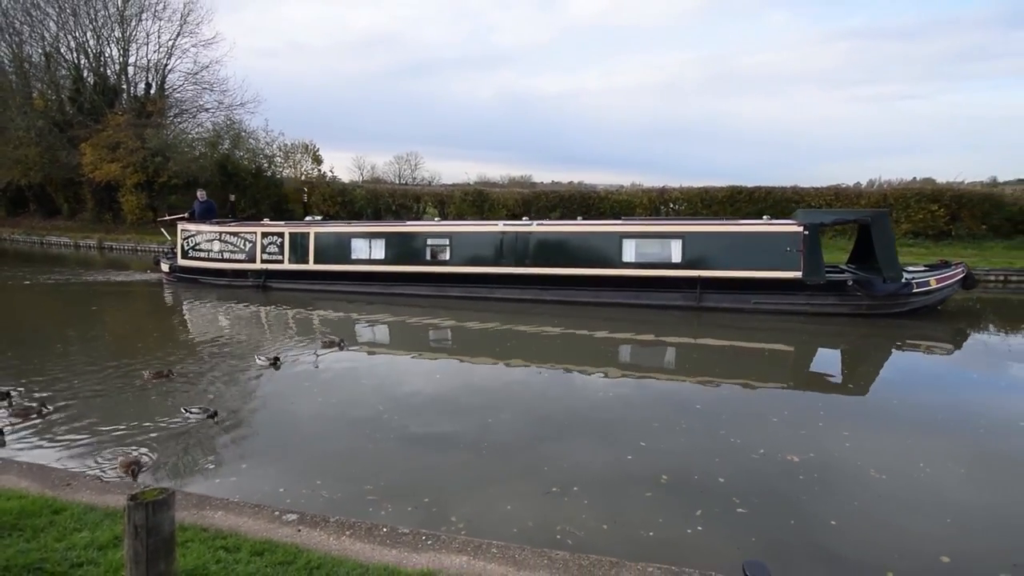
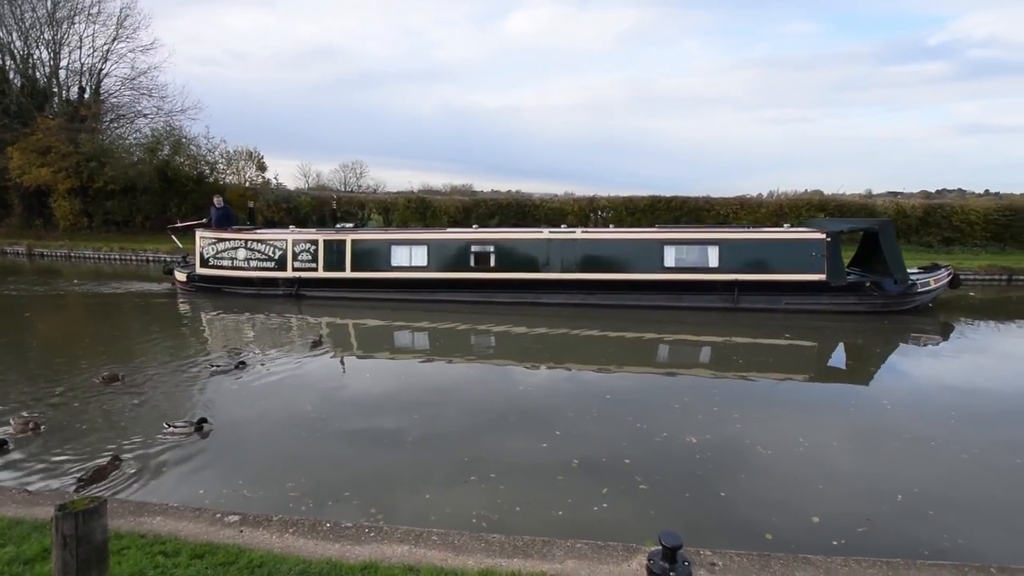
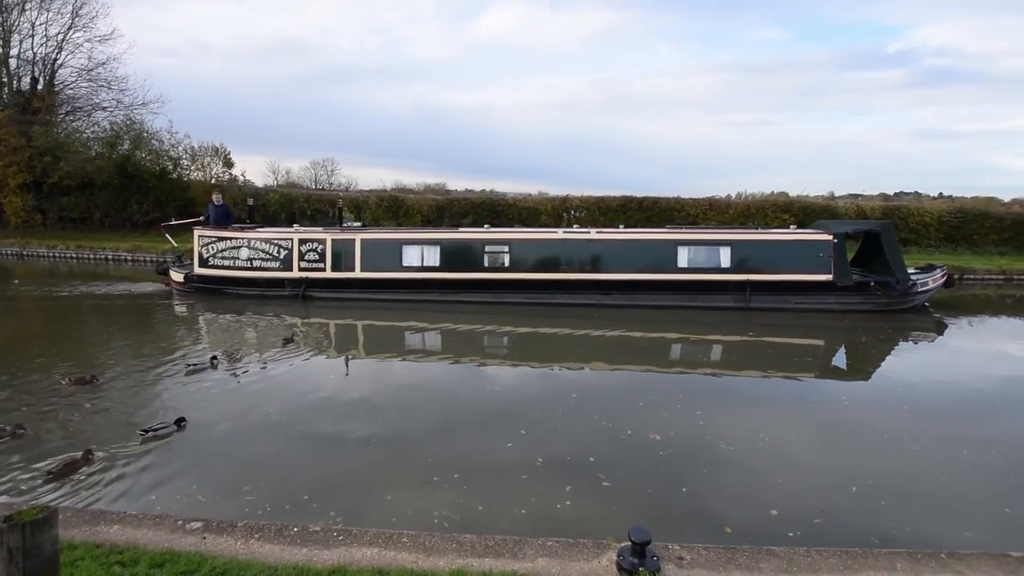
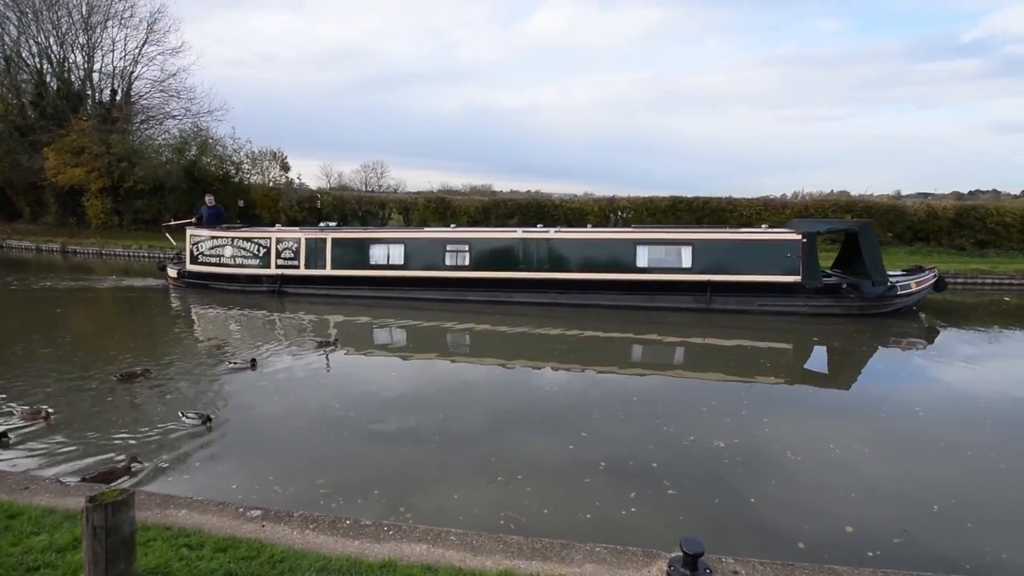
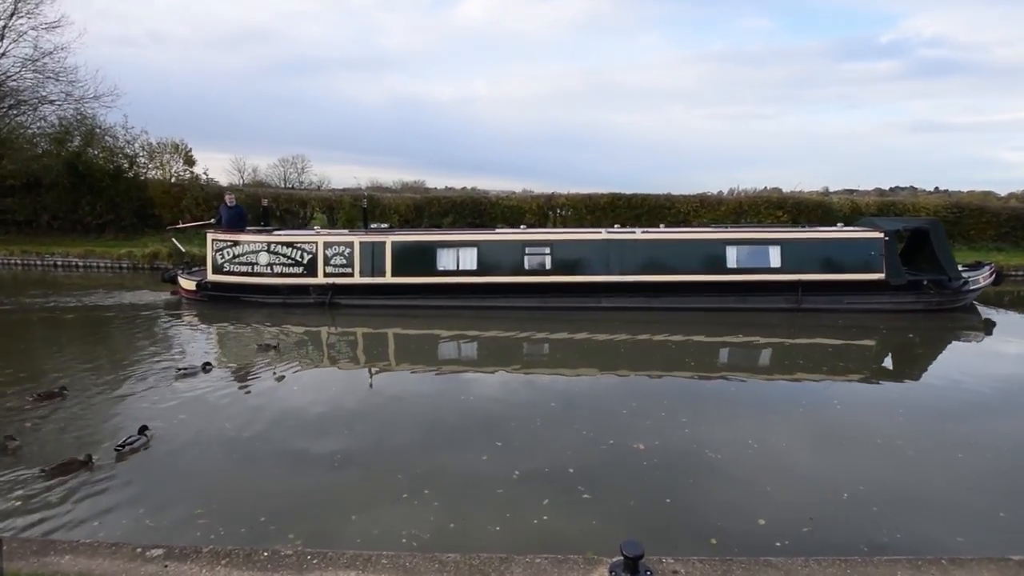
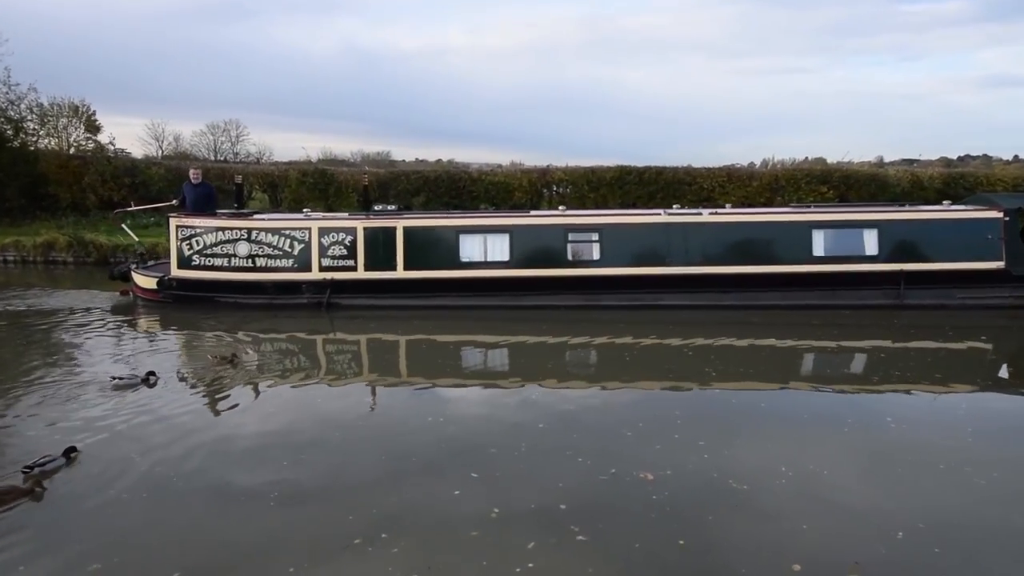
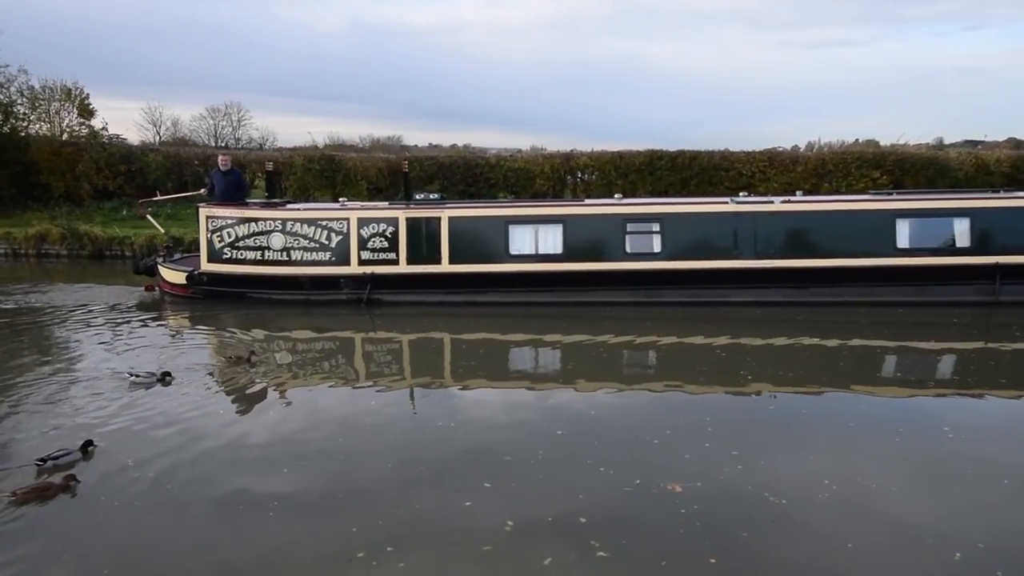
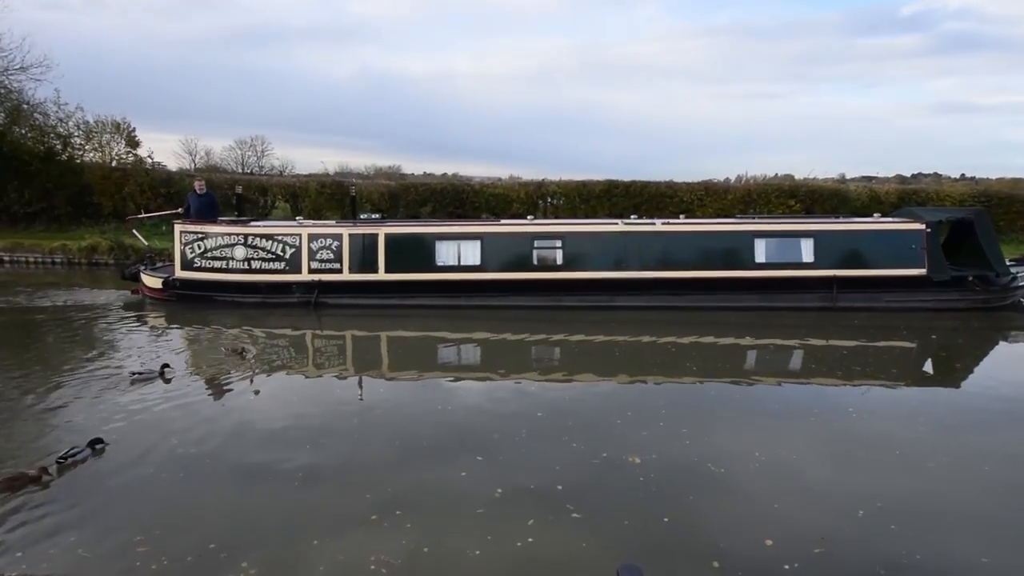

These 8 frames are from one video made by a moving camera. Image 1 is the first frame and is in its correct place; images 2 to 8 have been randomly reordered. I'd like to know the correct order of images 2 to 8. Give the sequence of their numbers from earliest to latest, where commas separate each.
4, 2, 3, 5, 8, 6, 7
